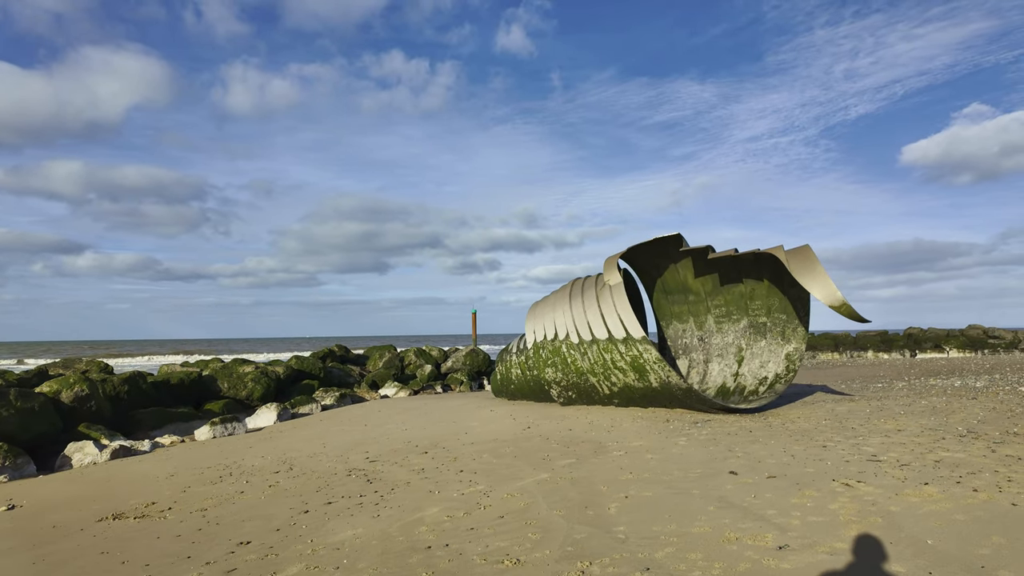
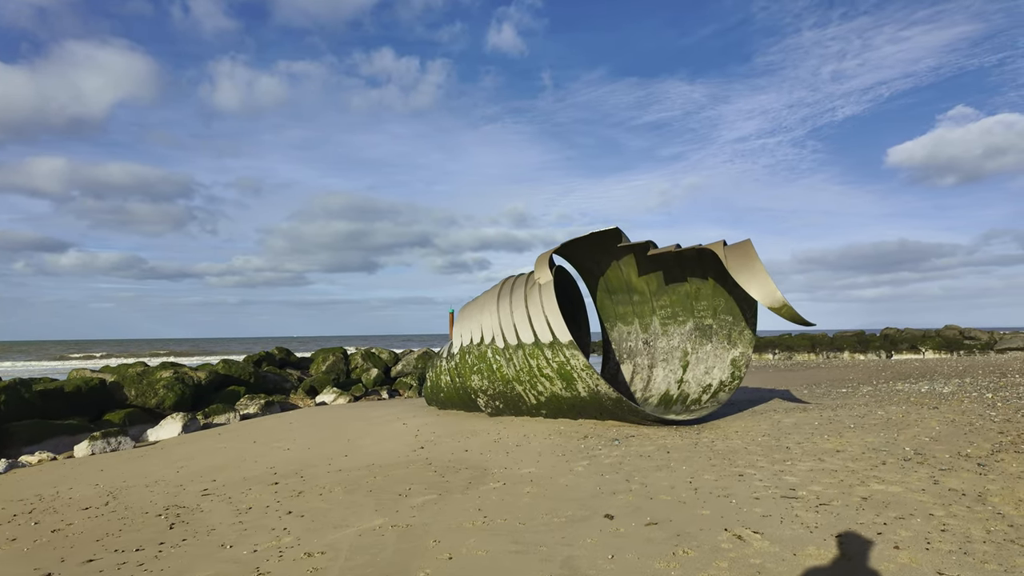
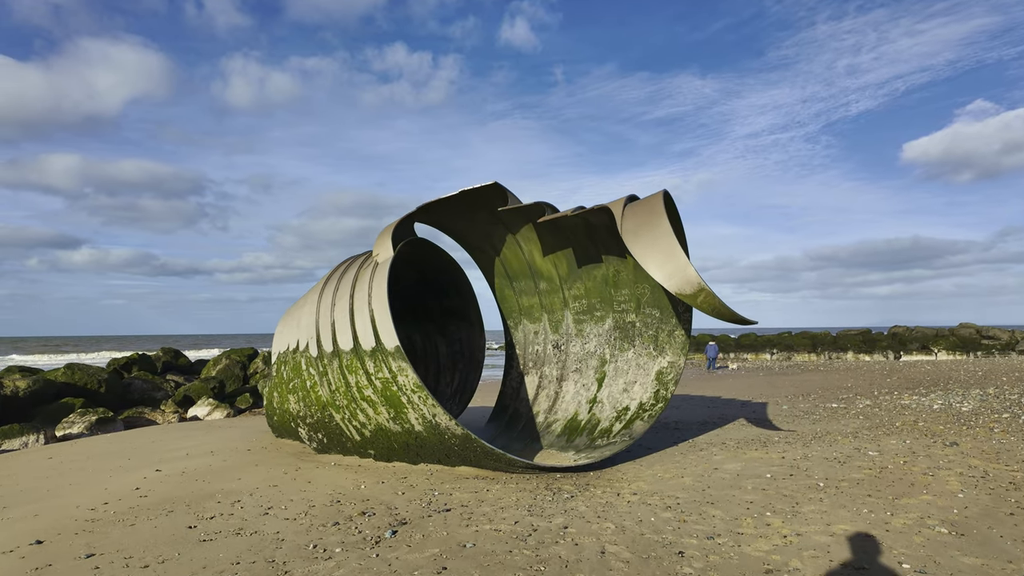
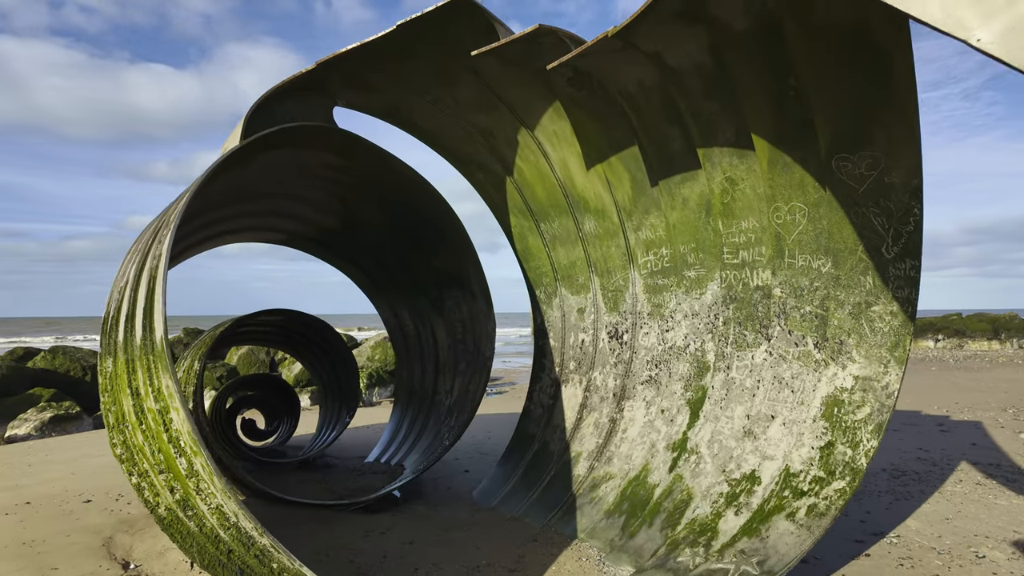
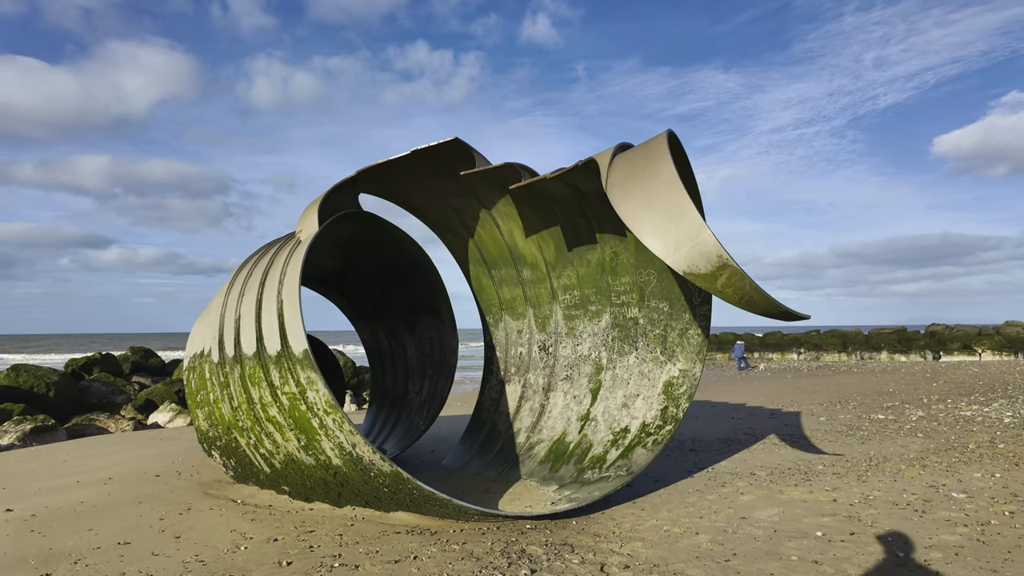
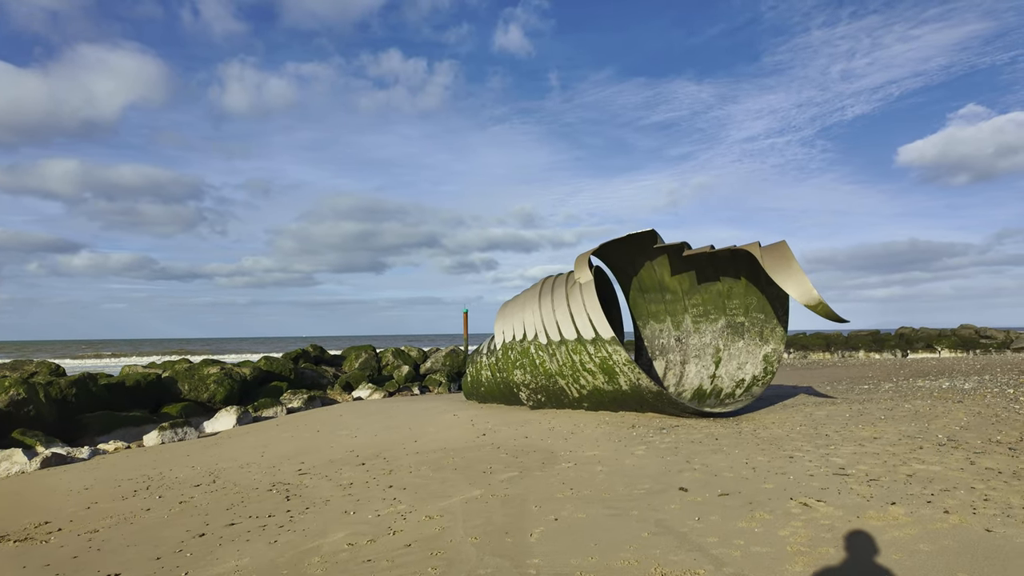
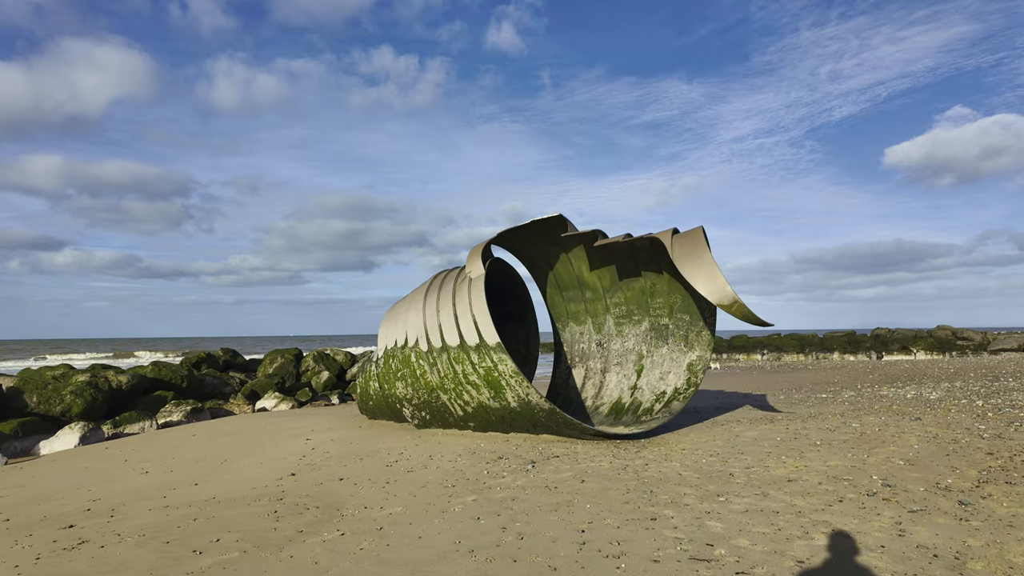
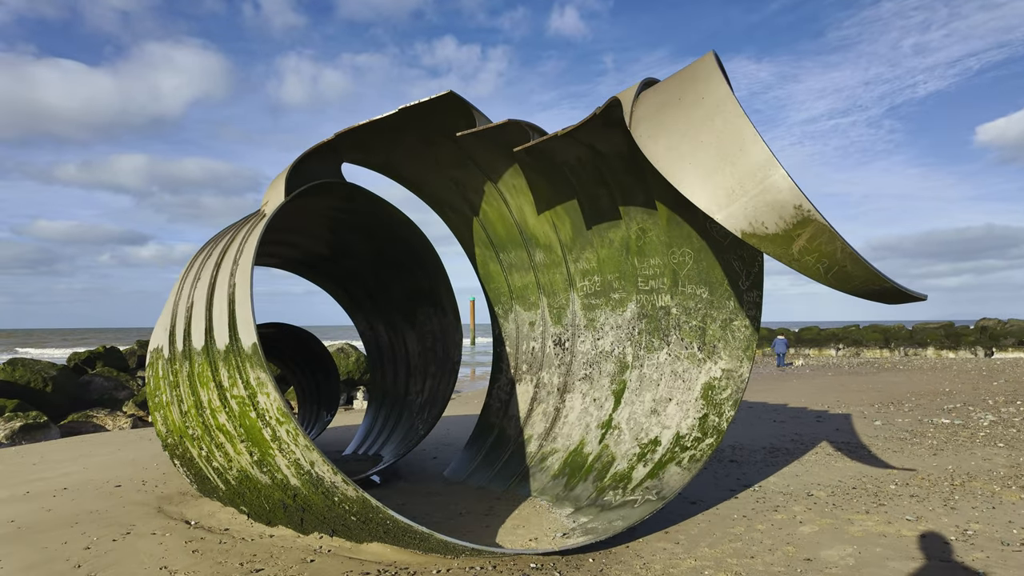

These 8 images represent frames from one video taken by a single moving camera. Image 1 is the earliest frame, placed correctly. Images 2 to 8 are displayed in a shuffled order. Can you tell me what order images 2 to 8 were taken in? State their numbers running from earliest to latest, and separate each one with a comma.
6, 2, 7, 3, 5, 8, 4
